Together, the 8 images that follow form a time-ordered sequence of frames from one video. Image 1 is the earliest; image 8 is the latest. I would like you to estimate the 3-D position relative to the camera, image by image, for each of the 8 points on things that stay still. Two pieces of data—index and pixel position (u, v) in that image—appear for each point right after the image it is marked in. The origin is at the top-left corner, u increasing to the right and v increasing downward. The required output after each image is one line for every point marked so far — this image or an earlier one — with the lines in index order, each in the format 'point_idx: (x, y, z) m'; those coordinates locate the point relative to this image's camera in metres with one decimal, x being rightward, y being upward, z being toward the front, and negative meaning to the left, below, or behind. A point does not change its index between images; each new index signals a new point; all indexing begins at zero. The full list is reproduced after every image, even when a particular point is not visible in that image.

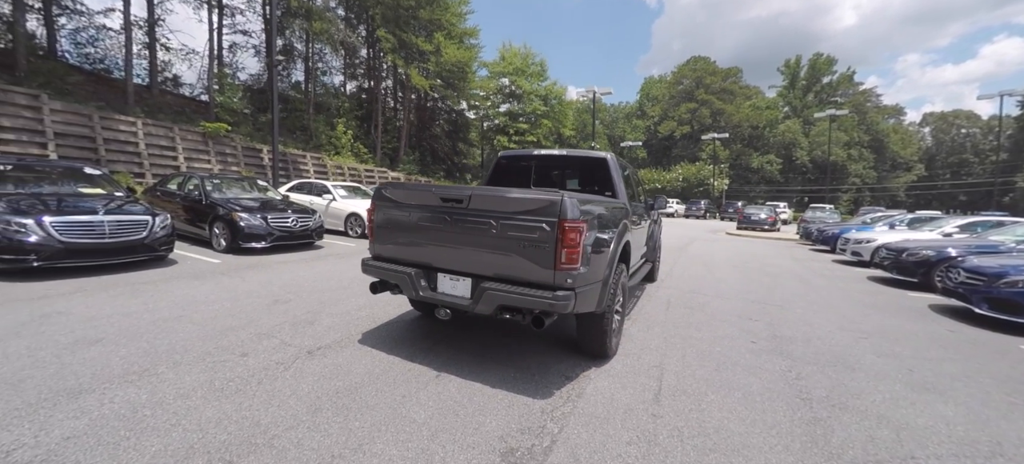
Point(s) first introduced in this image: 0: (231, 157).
0: (-11.5, +3.0, +15.4) m
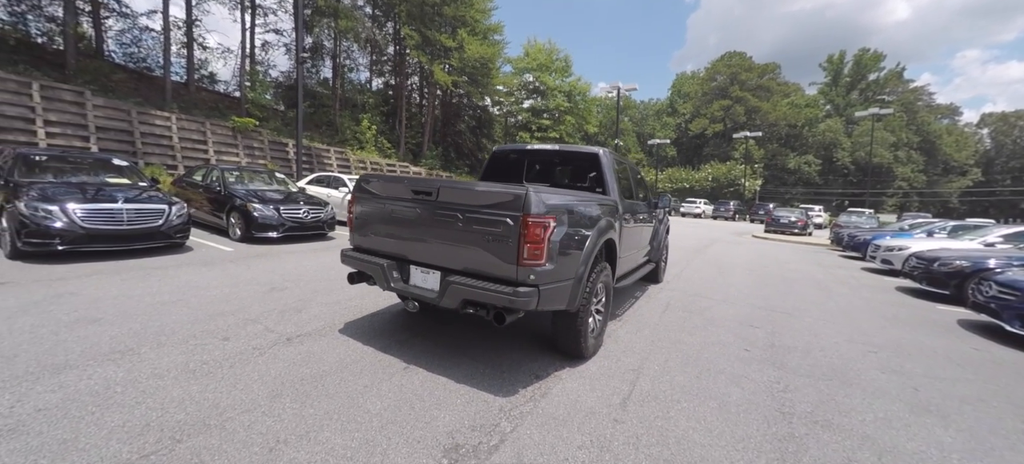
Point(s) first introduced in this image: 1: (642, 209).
0: (-10.8, +3.4, +16.1) m
1: (+2.0, +0.3, +5.7) m
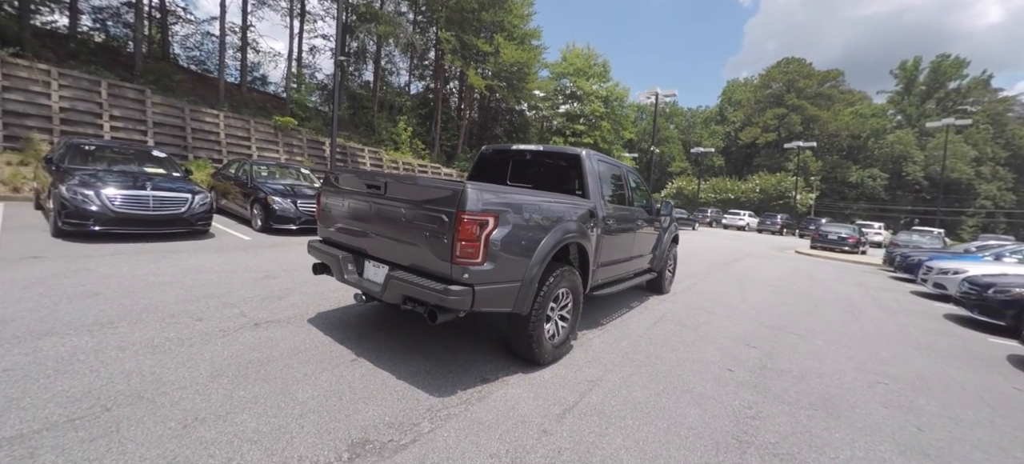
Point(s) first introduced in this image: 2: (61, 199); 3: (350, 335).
0: (-9.7, +3.7, +17.0) m
1: (+1.9, +0.2, +5.5) m
2: (-6.9, +0.5, +5.8) m
3: (-1.5, -1.0, +3.5) m
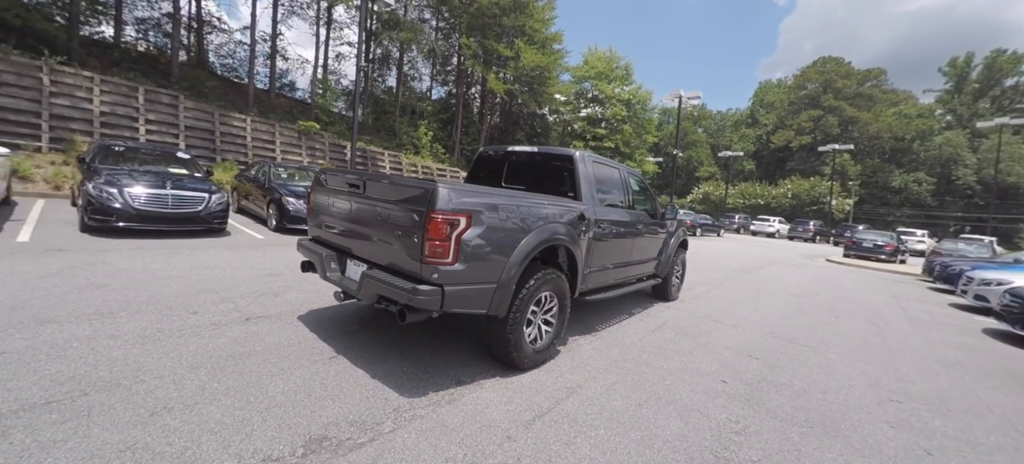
0: (-8.9, +3.7, +17.6) m
1: (+1.8, +0.2, +5.3) m
2: (-6.9, +0.6, +6.2) m
3: (-1.7, -0.9, +3.6) m
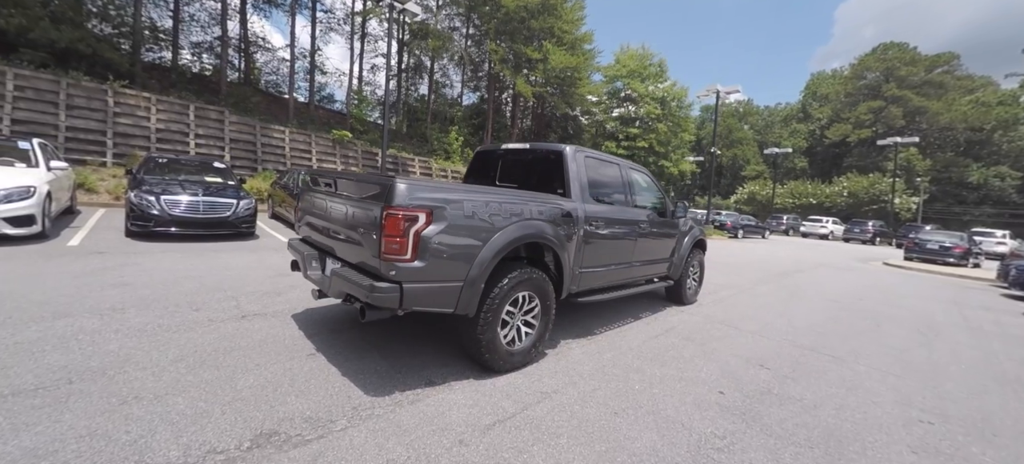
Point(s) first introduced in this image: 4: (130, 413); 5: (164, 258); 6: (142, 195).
0: (-7.7, +3.5, +18.3) m
1: (+1.8, +0.2, +5.0) m
2: (-6.8, +0.5, +6.8) m
3: (-1.8, -0.9, +3.6) m
4: (-2.2, -1.1, +2.2) m
5: (-5.2, -0.4, +5.7) m
6: (-6.6, +0.7, +6.8) m
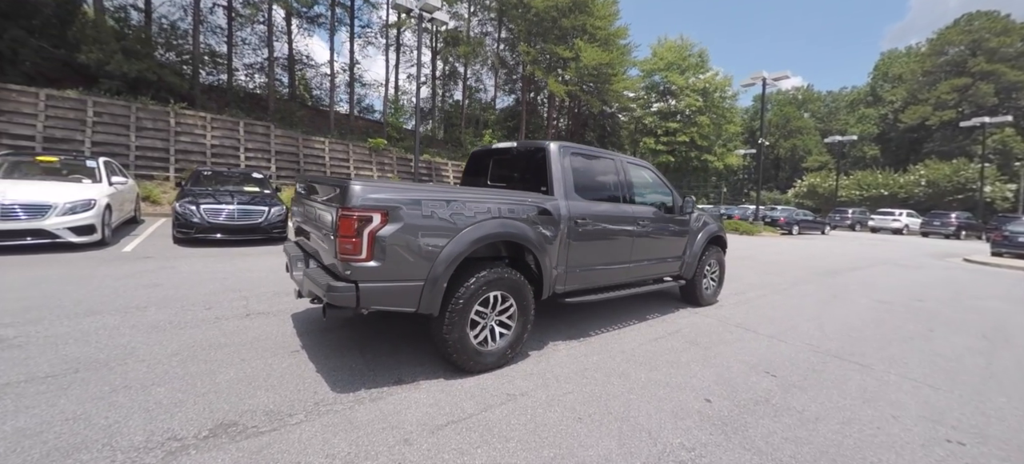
0: (-6.2, +3.3, +19.1) m
1: (+1.8, +0.2, +4.8) m
2: (-6.6, +0.4, +7.5) m
3: (-2.0, -1.0, +3.8) m
4: (-2.6, -1.1, +2.4) m
5: (-5.1, -0.5, +6.2) m
6: (-6.4, +0.5, +7.5) m
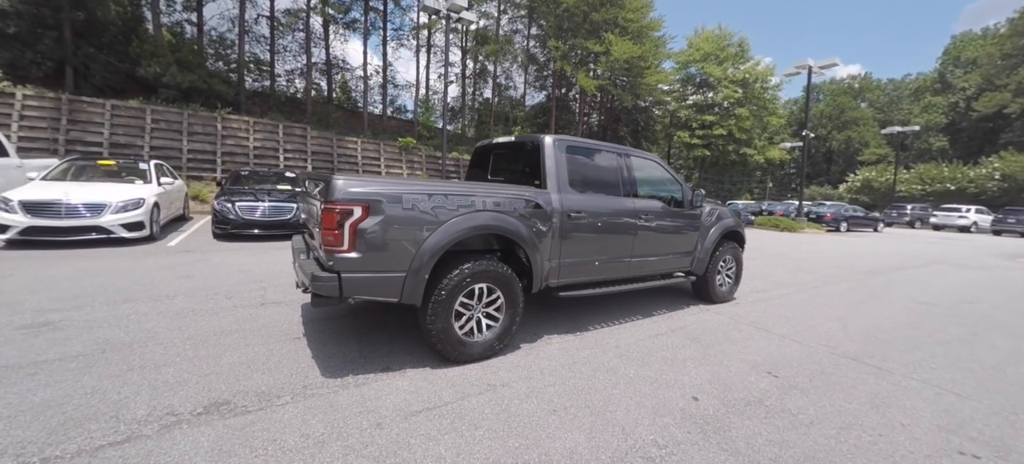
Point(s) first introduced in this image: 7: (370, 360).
0: (-4.9, +3.5, +19.6) m
1: (+1.8, +0.3, +4.6) m
2: (-6.3, +0.5, +8.1) m
3: (-2.0, -0.9, +4.0) m
4: (-2.7, -1.0, +2.7) m
5: (-5.0, -0.4, +6.7) m
6: (-6.1, +0.6, +8.1) m
7: (-1.2, -1.1, +3.2) m
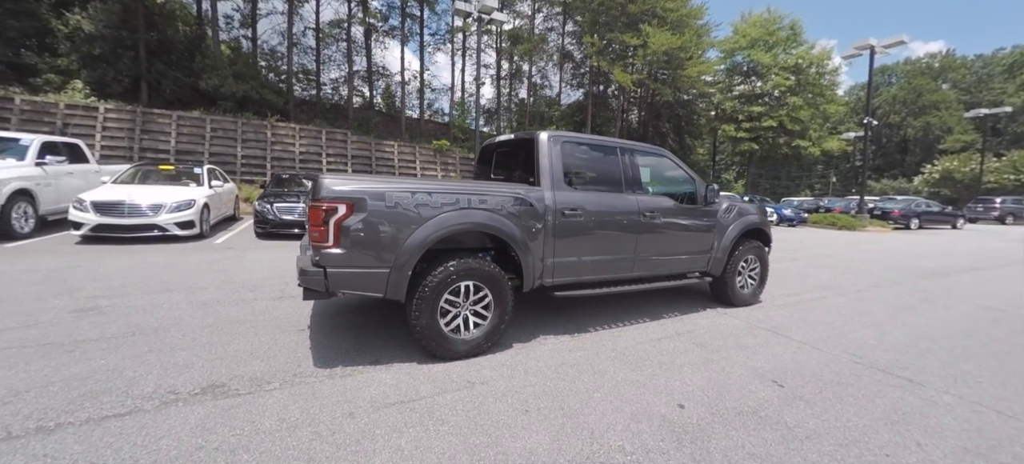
0: (-3.2, +3.5, +20.0) m
1: (+1.8, +0.3, +4.4) m
2: (-5.8, +0.5, +8.7) m
3: (-2.0, -0.9, +4.2) m
4: (-2.9, -1.0, +3.0) m
5: (-4.7, -0.4, +7.2) m
6: (-5.7, +0.7, +8.7) m
7: (-1.3, -1.1, +3.3) m
